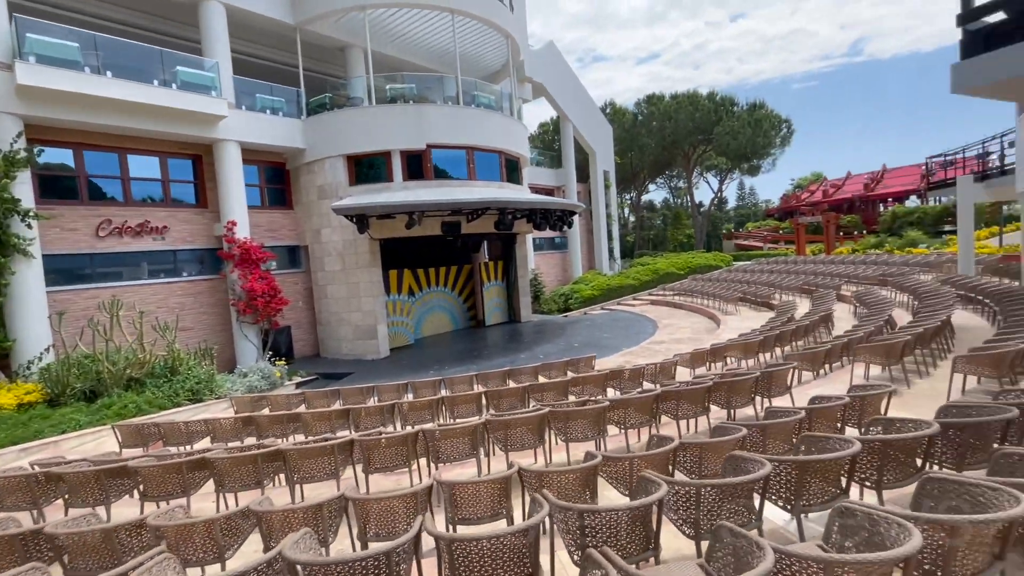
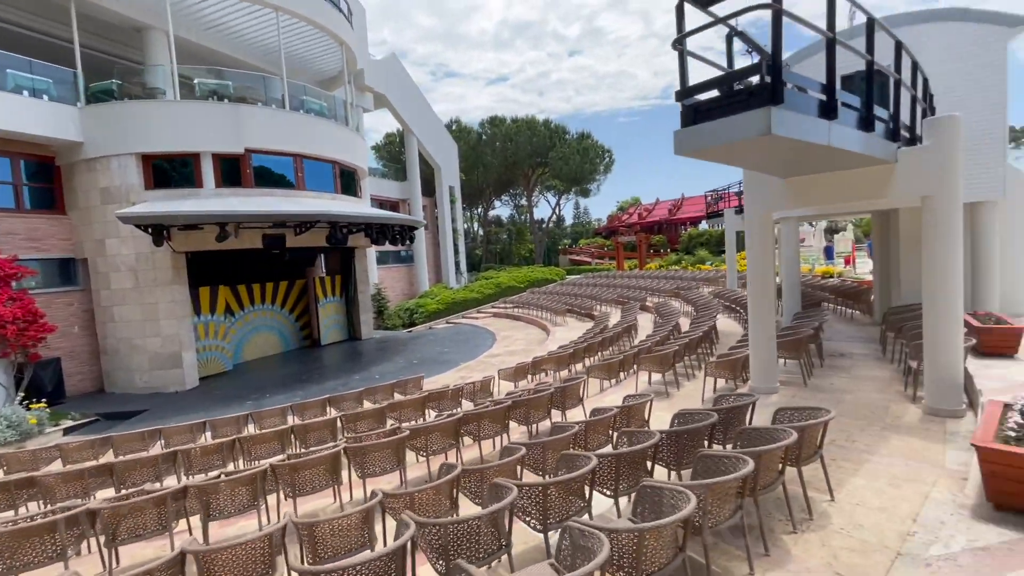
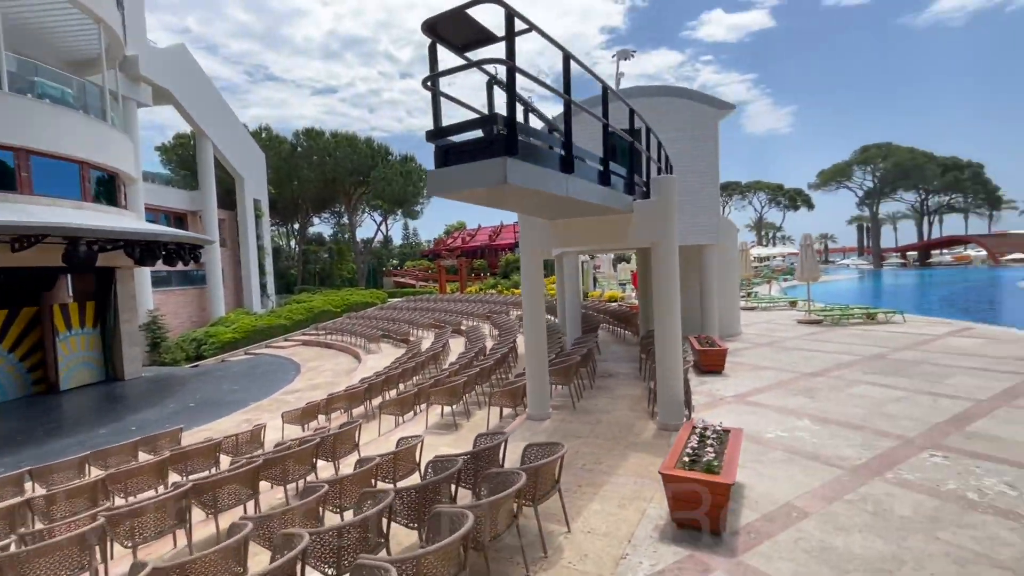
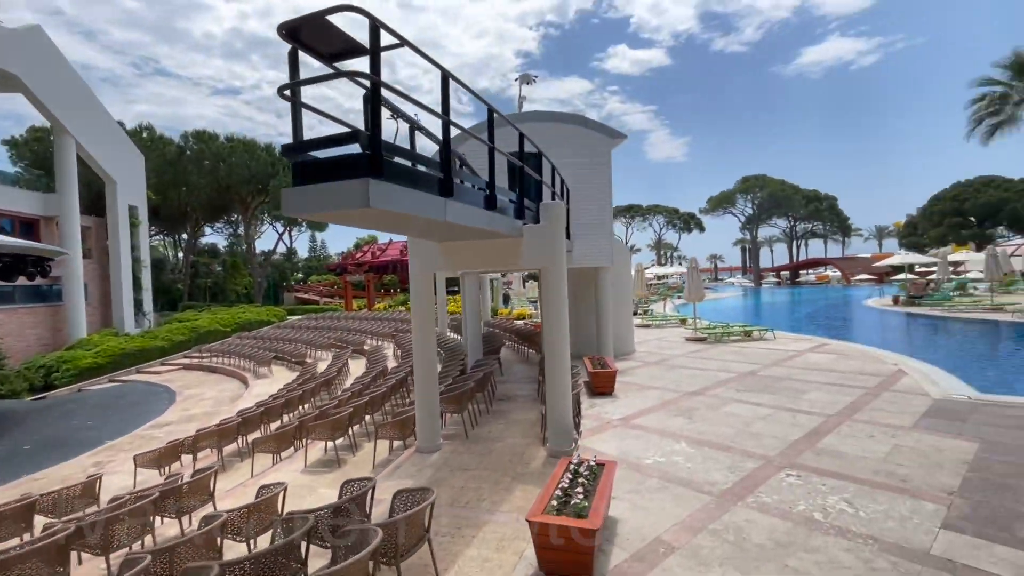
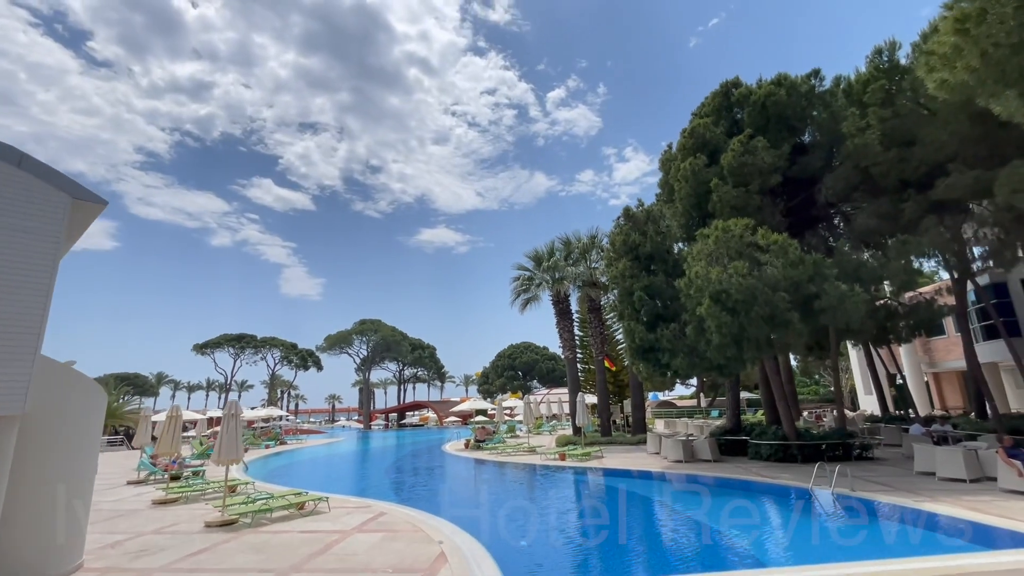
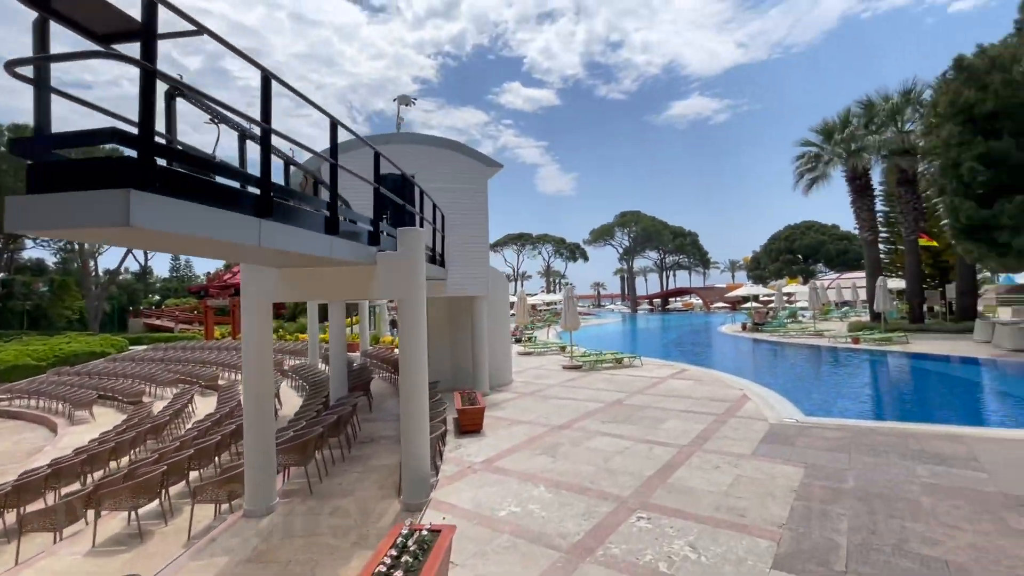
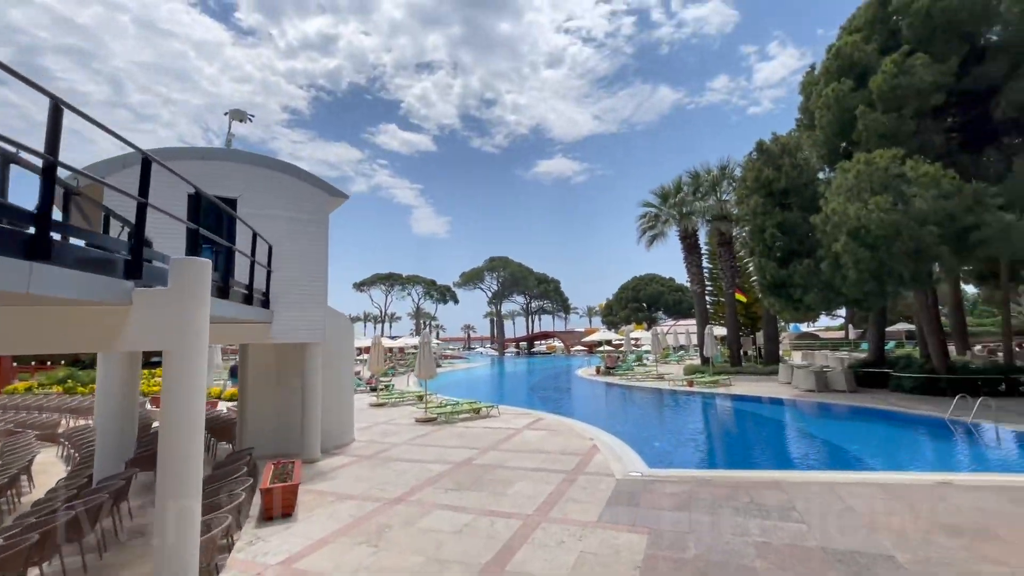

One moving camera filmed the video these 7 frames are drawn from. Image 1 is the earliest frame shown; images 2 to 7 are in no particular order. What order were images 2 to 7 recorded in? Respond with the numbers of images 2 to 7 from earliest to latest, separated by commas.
2, 3, 4, 6, 7, 5
